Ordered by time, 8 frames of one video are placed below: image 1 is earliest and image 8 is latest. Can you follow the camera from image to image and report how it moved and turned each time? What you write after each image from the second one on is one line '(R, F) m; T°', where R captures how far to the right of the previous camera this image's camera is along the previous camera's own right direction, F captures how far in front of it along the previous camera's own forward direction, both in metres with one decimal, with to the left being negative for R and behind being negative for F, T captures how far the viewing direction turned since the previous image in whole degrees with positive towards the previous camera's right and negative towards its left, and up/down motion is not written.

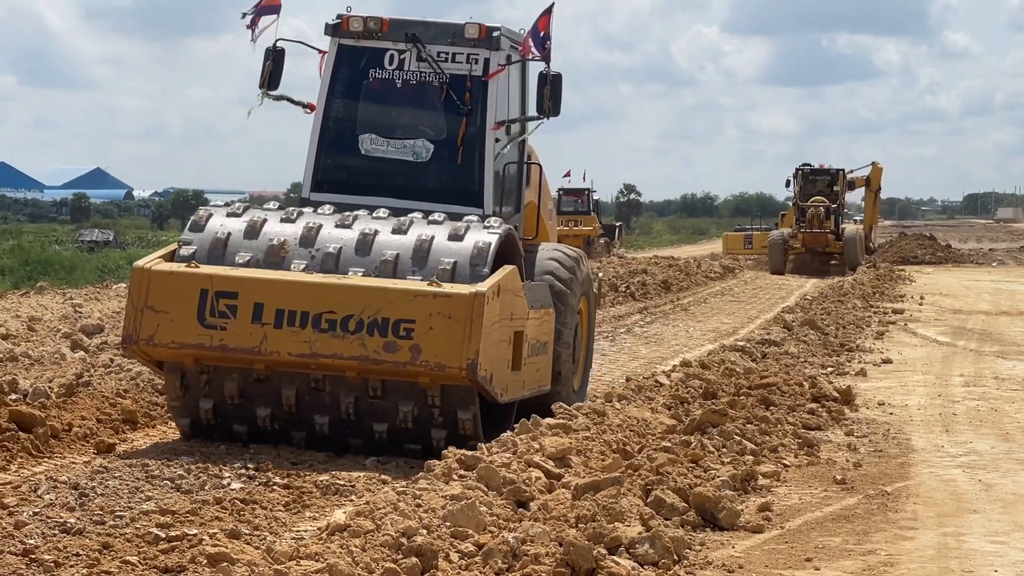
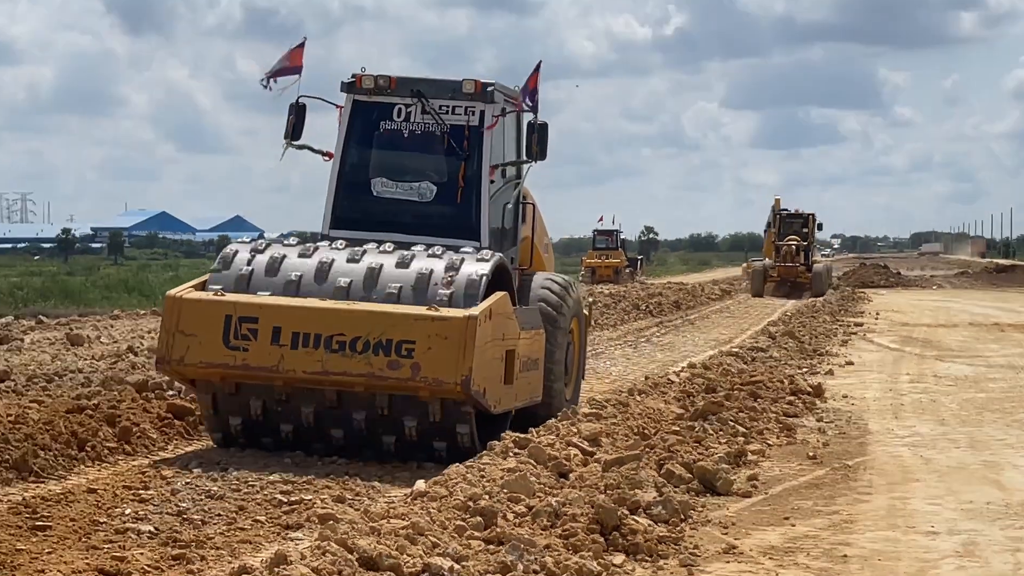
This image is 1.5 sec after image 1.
(-0.1, -1.4) m; -1°
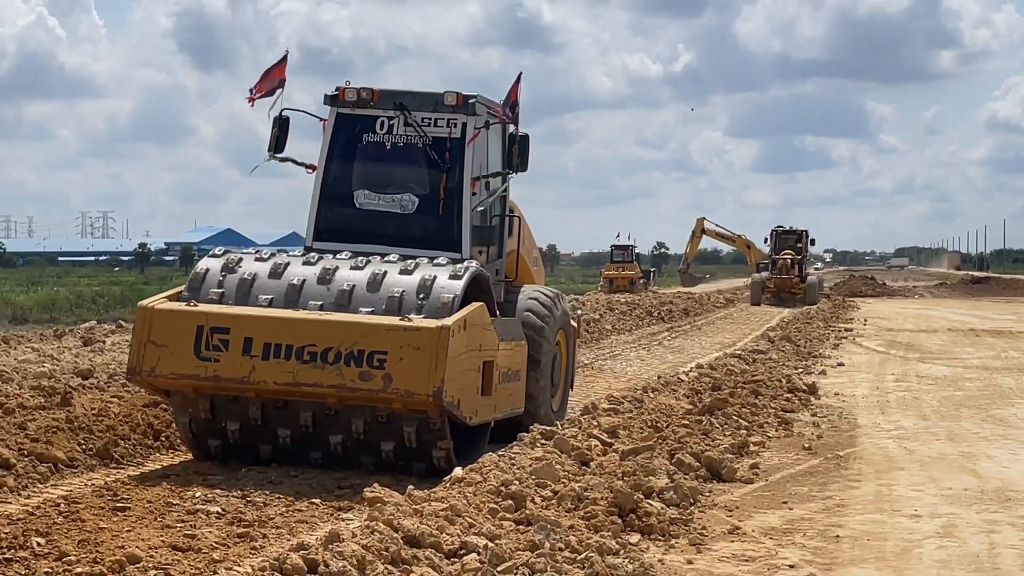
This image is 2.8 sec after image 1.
(-0.1, -0.7) m; 0°
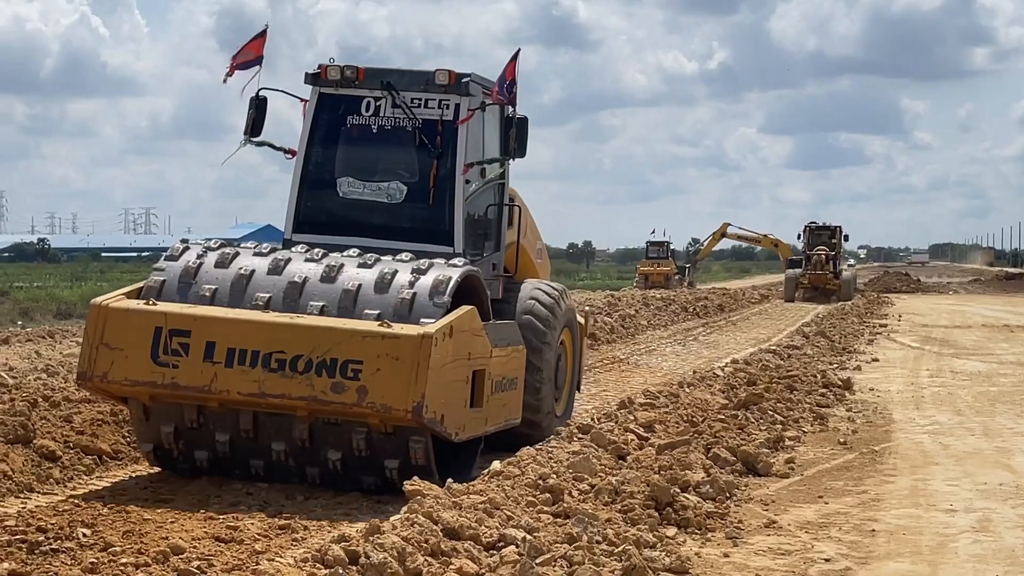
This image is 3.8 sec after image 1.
(-0.1, -0.1) m; -1°
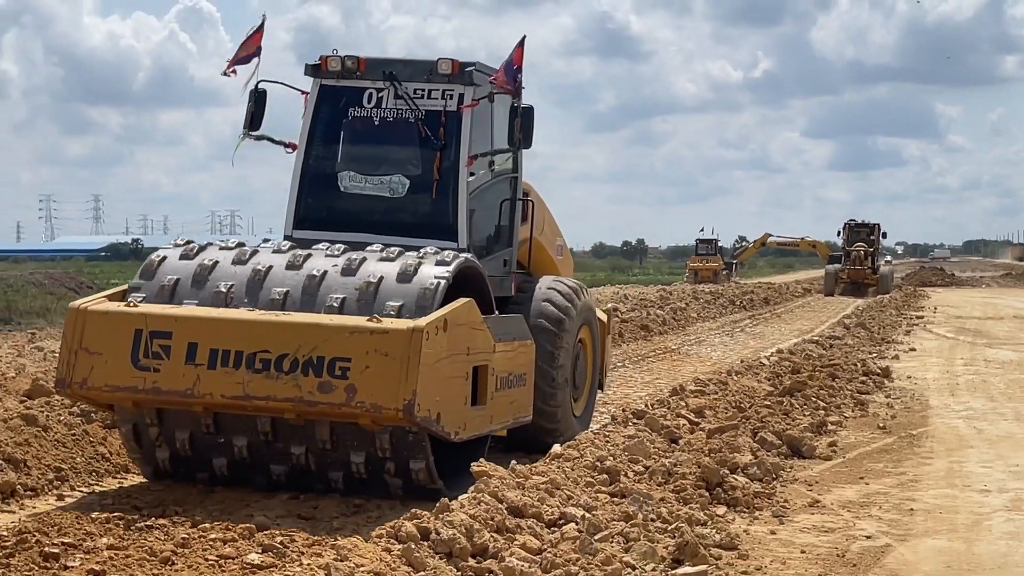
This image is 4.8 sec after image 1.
(-0.2, -0.5) m; -1°
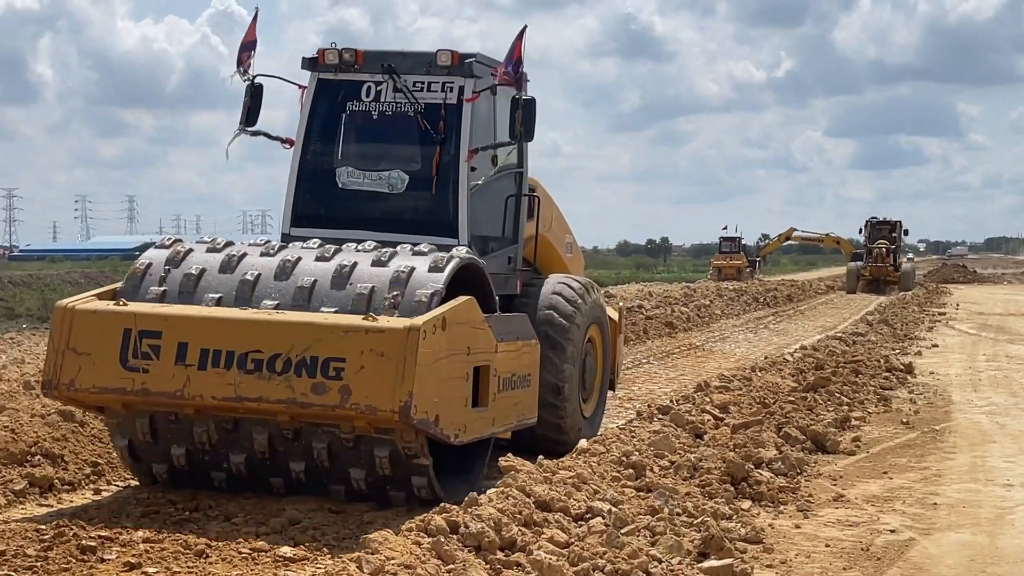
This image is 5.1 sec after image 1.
(-0.1, -0.1) m; -1°
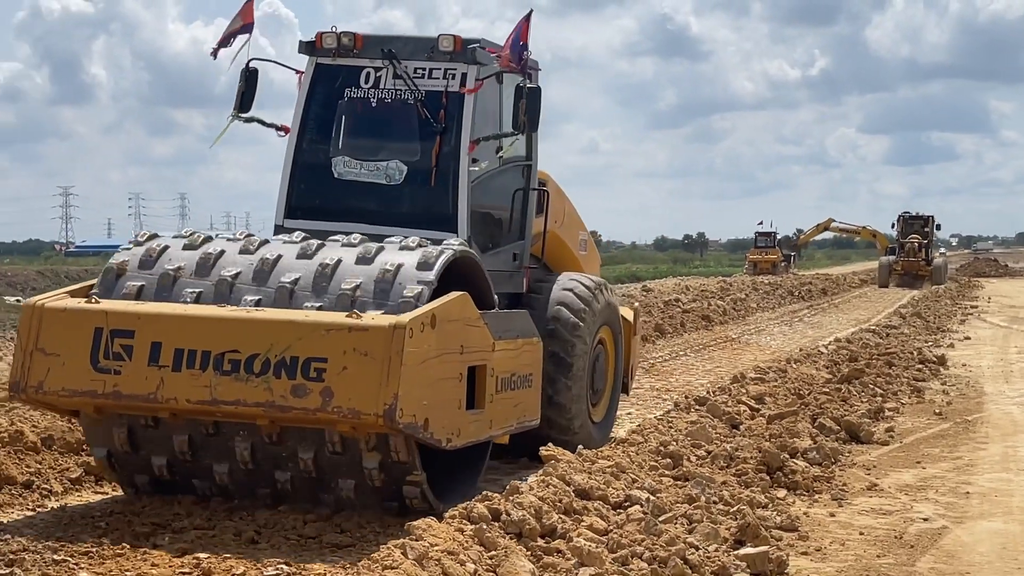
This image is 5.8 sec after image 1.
(-0.1, -0.2) m; -1°
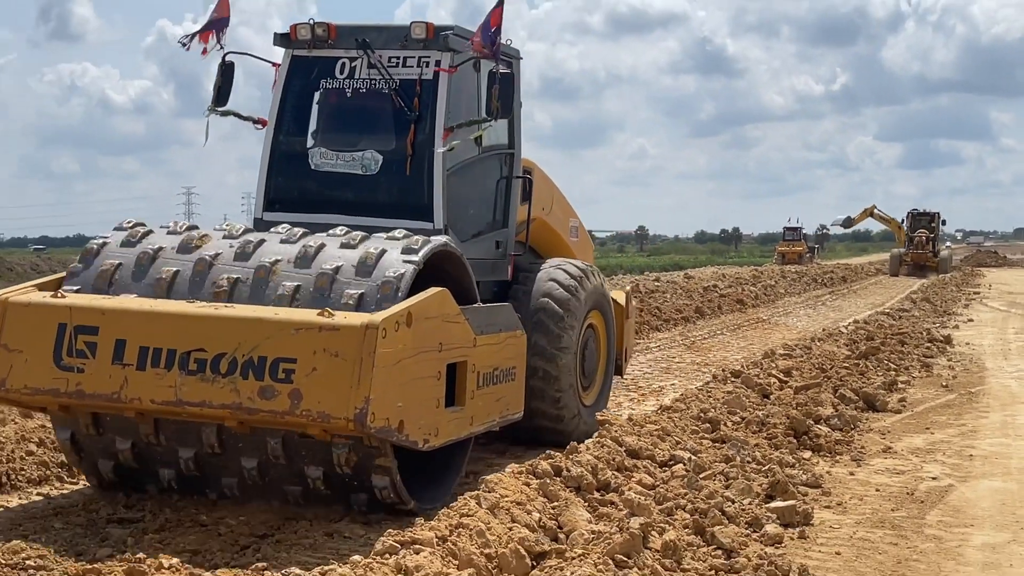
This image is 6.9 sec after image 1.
(-0.2, -1.1) m; -1°
